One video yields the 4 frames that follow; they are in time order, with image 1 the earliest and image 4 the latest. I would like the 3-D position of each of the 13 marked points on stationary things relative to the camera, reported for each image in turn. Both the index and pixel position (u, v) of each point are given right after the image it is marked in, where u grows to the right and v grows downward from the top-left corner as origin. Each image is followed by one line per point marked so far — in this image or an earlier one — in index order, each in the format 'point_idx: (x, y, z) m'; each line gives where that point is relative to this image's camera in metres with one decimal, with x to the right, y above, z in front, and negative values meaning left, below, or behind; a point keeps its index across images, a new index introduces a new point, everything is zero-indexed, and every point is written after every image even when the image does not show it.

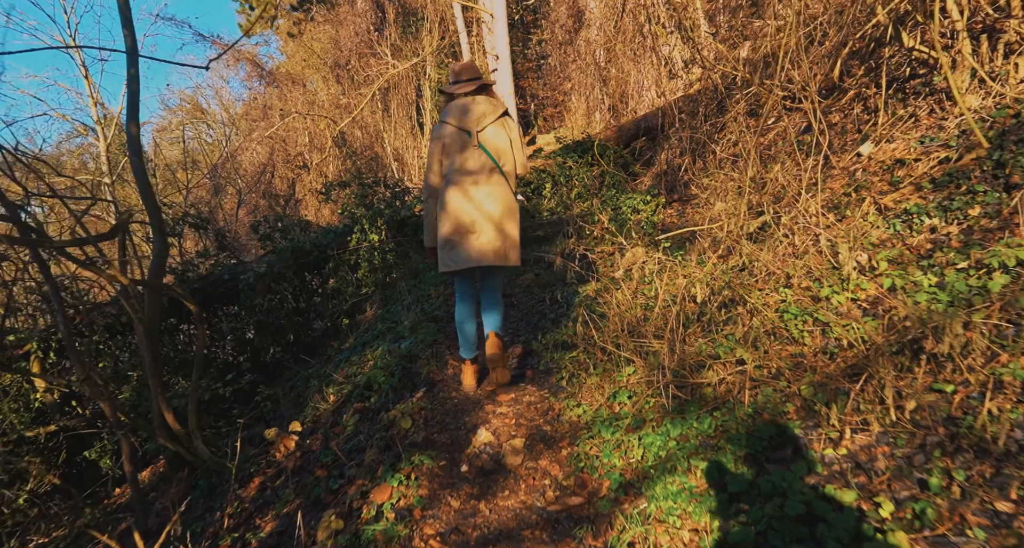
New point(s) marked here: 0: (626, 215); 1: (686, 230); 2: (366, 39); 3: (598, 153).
0: (+1.5, +0.8, +6.6) m
1: (+2.0, +0.5, +5.7) m
2: (-4.1, +6.7, +14.1) m
3: (+1.4, +2.0, +8.1) m
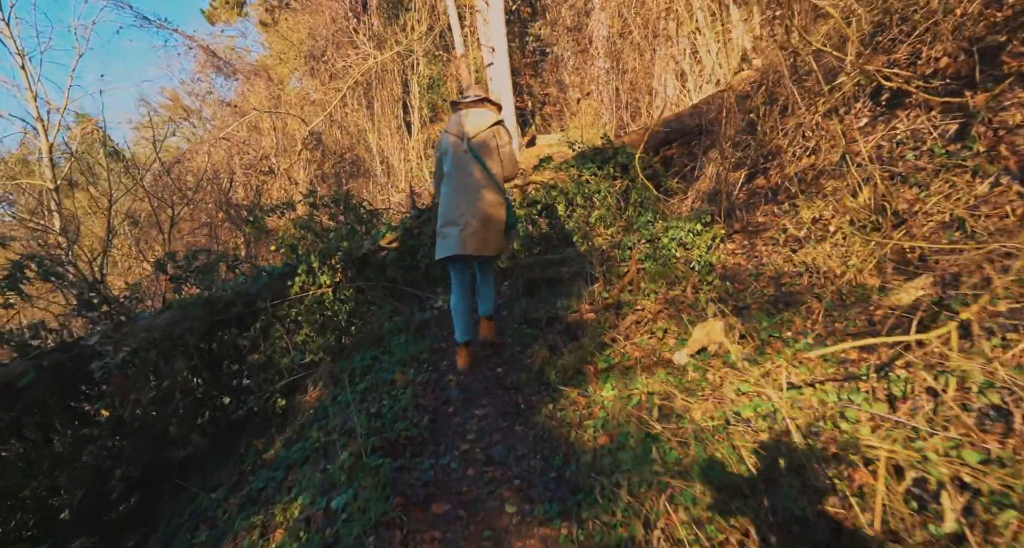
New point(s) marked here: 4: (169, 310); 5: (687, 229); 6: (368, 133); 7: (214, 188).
0: (+1.6, +0.2, +4.8) m
1: (+2.0, -0.1, +3.9) m
2: (-4.2, +6.2, +12.3) m
3: (+1.4, +1.4, +6.3) m
4: (-3.0, -0.3, +4.3) m
5: (+1.8, +0.4, +4.9) m
6: (-3.4, +3.4, +11.9) m
7: (-5.5, +1.6, +9.0) m
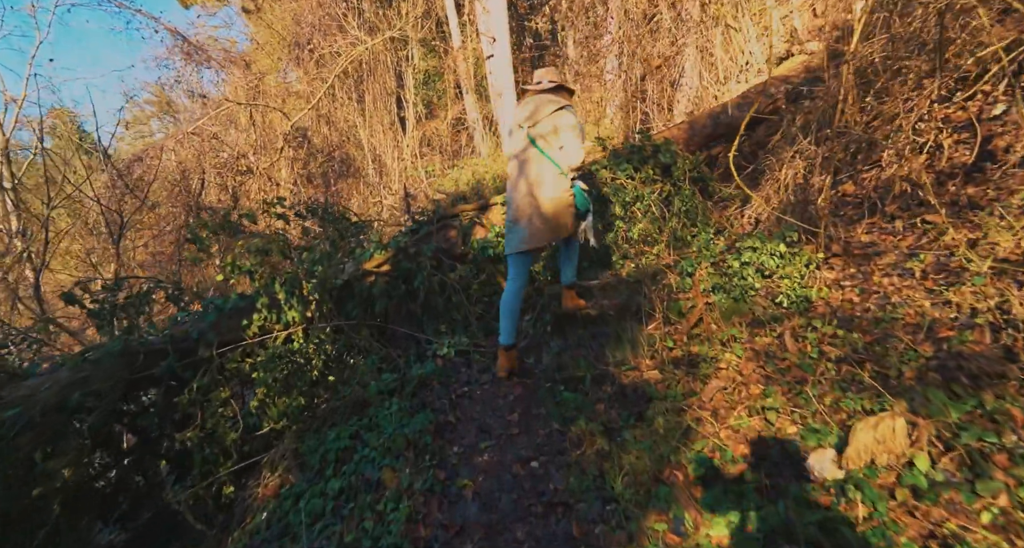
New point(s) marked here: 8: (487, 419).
0: (+1.8, -0.1, +3.7) m
1: (+2.2, -0.3, +2.7) m
2: (-4.1, +5.9, +11.0) m
3: (+1.6, +1.1, +5.1) m
4: (-2.8, -0.6, +3.1) m
5: (+2.0, +0.2, +3.8) m
6: (-3.3, +3.2, +10.7) m
7: (-5.3, +1.3, +7.8) m
8: (-0.2, -0.9, +3.1) m
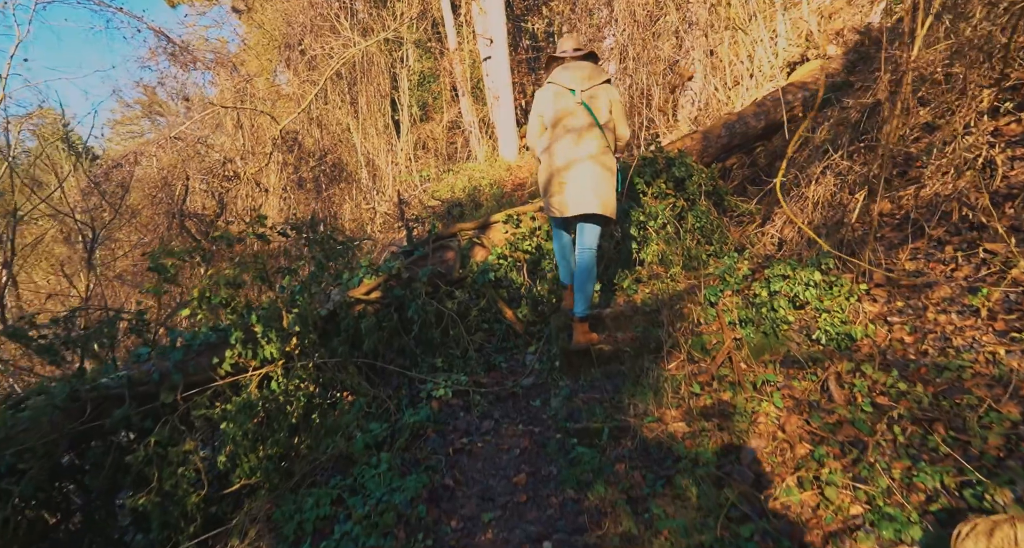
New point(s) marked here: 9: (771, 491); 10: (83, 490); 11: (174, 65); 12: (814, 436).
0: (+1.8, -0.3, +3.3) m
1: (+2.3, -0.5, +2.4) m
2: (-4.1, +5.7, +10.6) m
3: (+1.6, +0.9, +4.7) m
4: (-2.8, -0.8, +2.7) m
5: (+2.0, 0.0, +3.4) m
6: (-3.3, +2.9, +10.3) m
7: (-5.3, +1.1, +7.3) m
8: (-0.1, -1.1, +2.7) m
9: (+1.2, -1.0, +2.2) m
10: (-2.4, -1.2, +2.8) m
11: (-6.2, +3.8, +9.0) m
12: (+1.5, -0.8, +2.5) m
